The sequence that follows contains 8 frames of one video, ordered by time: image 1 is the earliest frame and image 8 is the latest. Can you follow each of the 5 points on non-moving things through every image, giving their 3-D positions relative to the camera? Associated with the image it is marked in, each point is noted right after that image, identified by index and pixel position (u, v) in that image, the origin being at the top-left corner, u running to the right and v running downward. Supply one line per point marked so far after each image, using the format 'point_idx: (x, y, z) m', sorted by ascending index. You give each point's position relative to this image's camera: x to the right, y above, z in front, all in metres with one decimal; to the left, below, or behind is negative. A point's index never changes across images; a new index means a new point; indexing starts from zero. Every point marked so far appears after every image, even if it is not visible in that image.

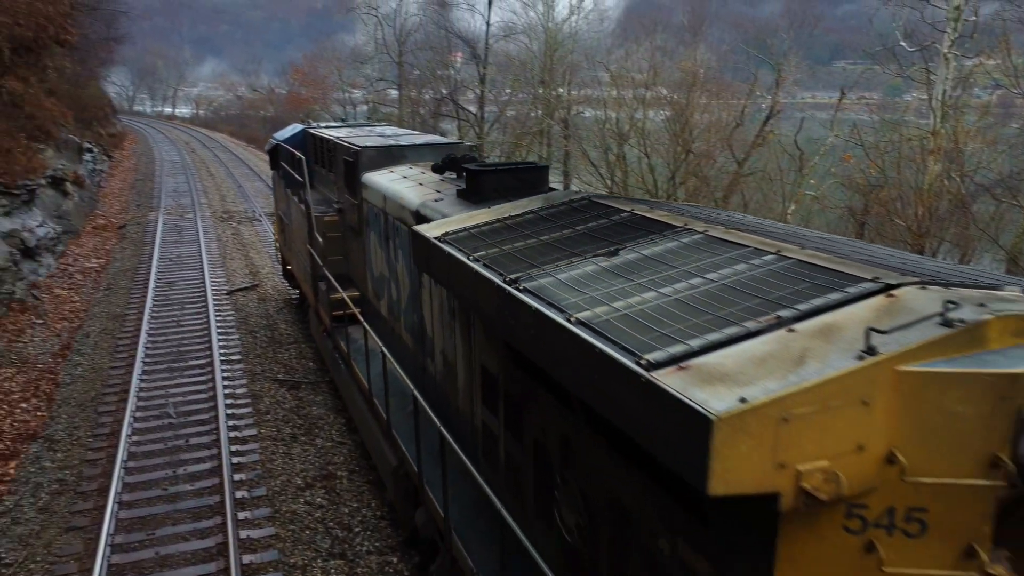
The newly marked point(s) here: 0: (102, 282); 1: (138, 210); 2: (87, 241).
0: (-6.4, +0.1, +12.2) m
1: (-9.1, +1.9, +19.1) m
2: (-8.1, +0.9, +15.0) m
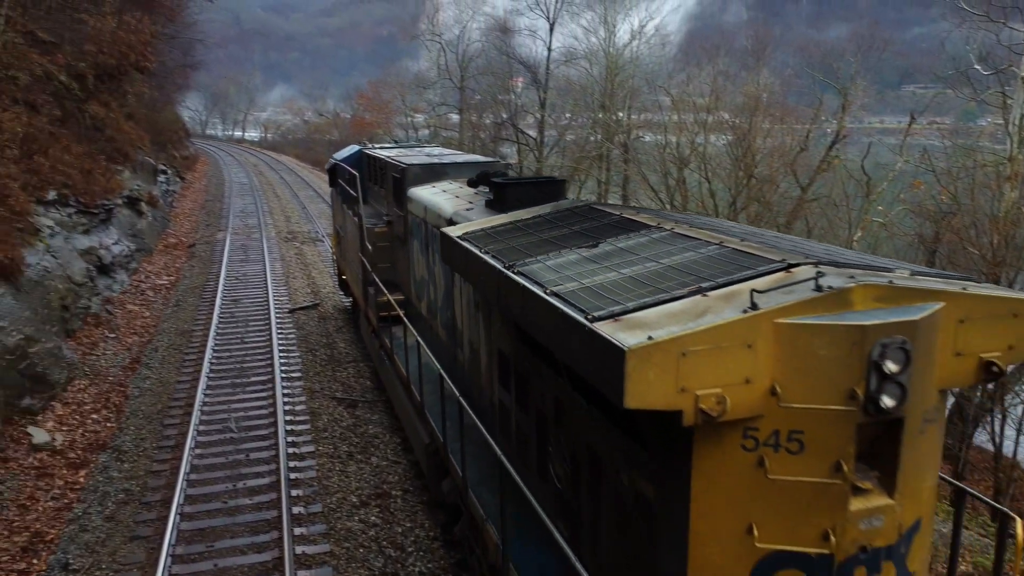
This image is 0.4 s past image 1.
0: (-5.5, -0.2, +12.6) m
1: (-7.6, +1.4, +19.8) m
2: (-6.9, +0.6, +15.5) m
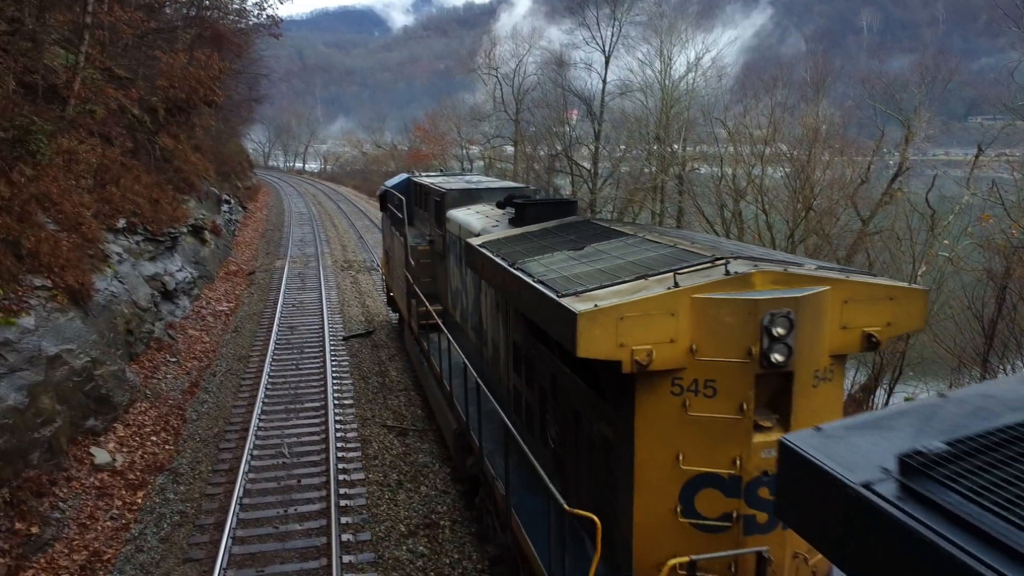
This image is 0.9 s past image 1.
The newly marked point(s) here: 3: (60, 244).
0: (-4.6, -0.6, +12.9) m
1: (-6.3, +0.8, +20.3) m
2: (-5.9, 0.0, +15.9) m
3: (-4.9, +0.5, +8.6) m
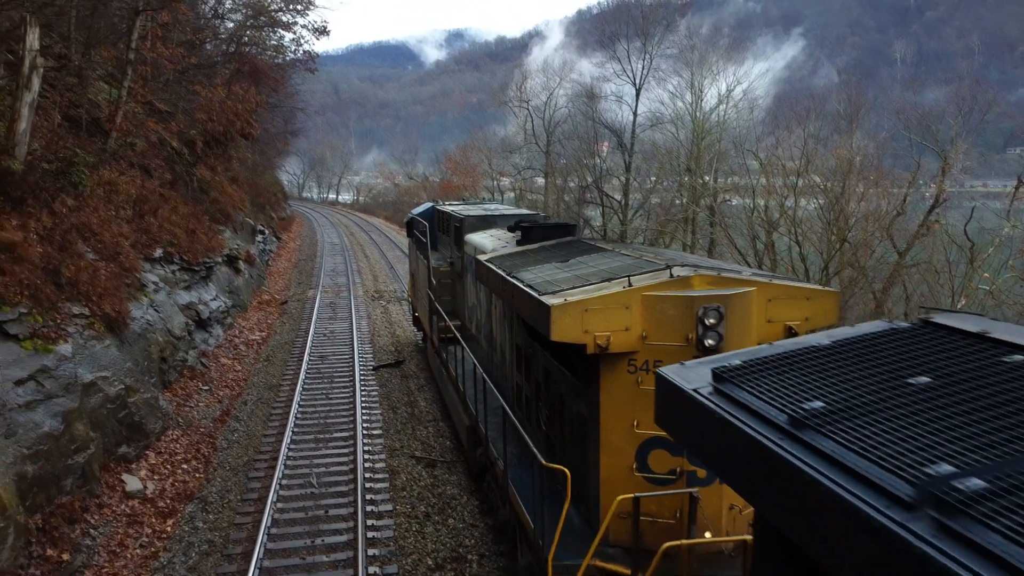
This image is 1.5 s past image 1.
0: (-4.1, -1.1, +13.0) m
1: (-5.5, 0.0, +20.5) m
2: (-5.3, -0.6, +16.1) m
3: (-4.6, +0.2, +8.7) m
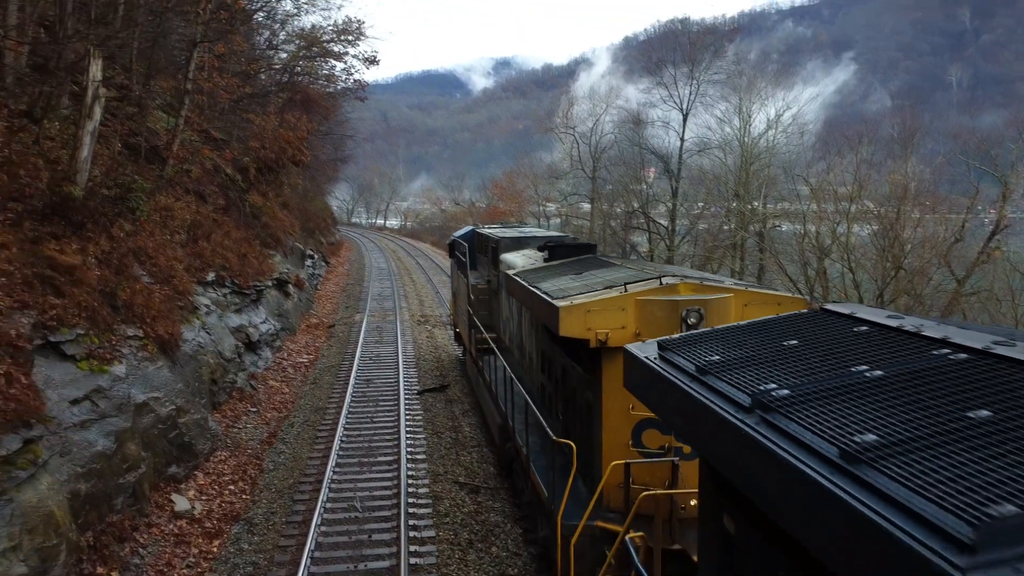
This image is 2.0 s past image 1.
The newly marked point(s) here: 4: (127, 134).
0: (-3.4, -1.5, +13.2) m
1: (-4.4, -0.6, +20.7) m
2: (-4.4, -1.0, +16.3) m
3: (-4.1, -0.1, +8.9) m
4: (-6.5, +2.6, +13.4) m
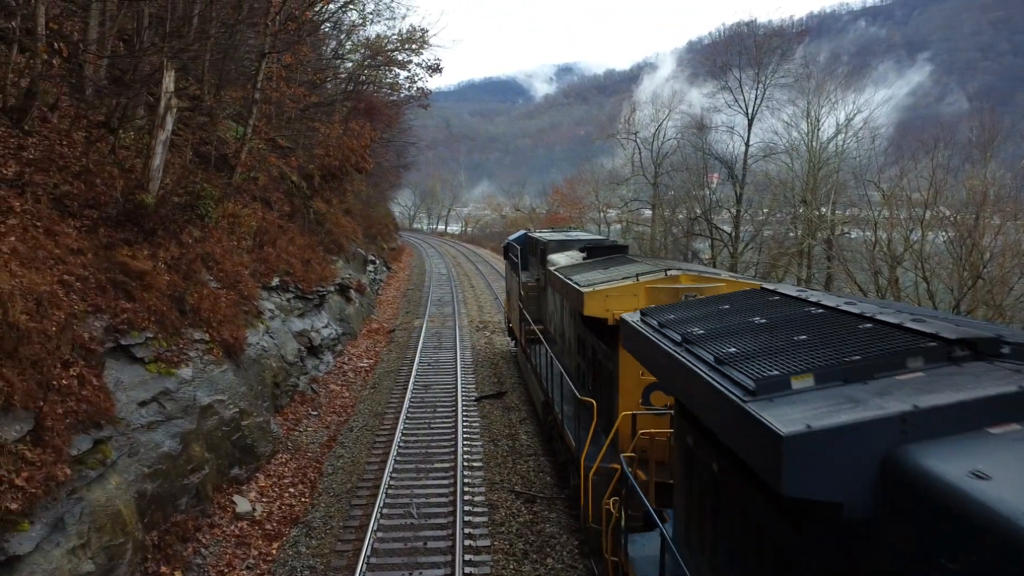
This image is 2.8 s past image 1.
0: (-2.4, -1.6, +13.3) m
1: (-2.8, -0.8, +20.9) m
2: (-3.1, -1.2, +16.6) m
3: (-3.4, -0.1, +9.2) m
4: (-5.5, +2.5, +13.8) m
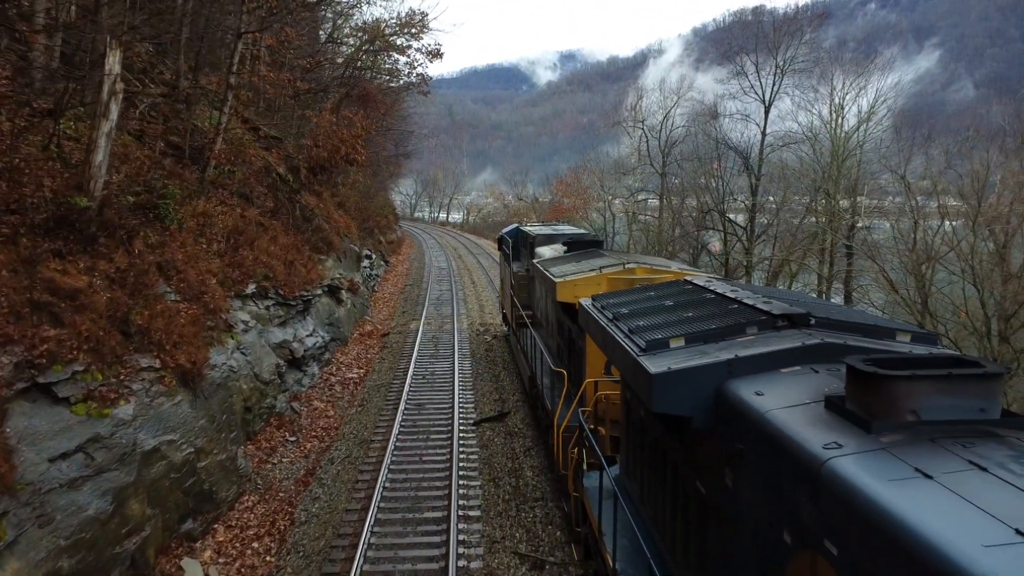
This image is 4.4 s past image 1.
0: (-2.4, -1.7, +12.1) m
1: (-2.7, -0.7, +19.7) m
2: (-3.1, -1.2, +15.3) m
3: (-3.4, -0.3, +7.9) m
4: (-5.4, +2.5, +12.5) m
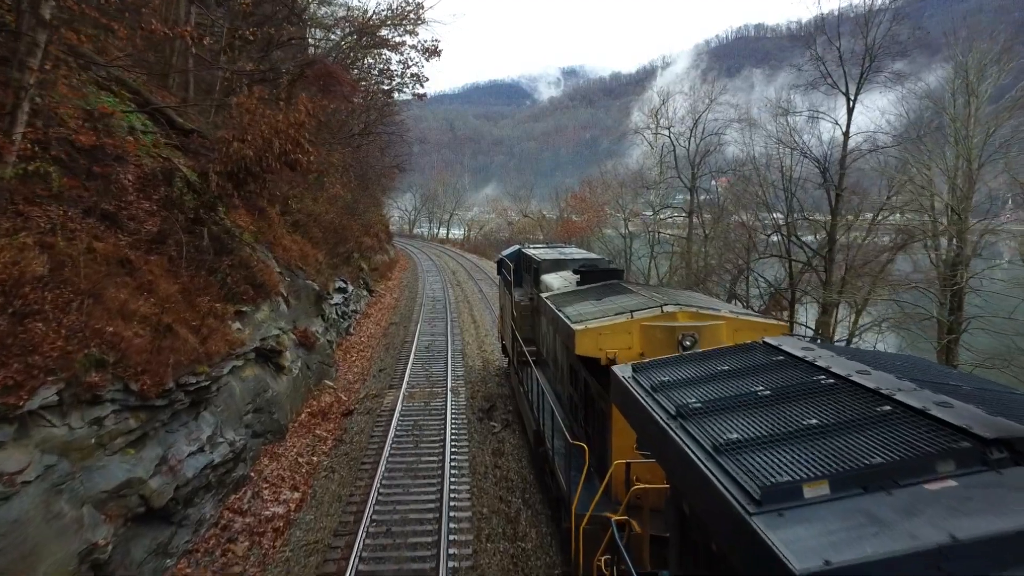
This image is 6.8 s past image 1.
0: (-2.1, -2.5, +6.8) m
1: (-2.4, -1.7, +14.4) m
2: (-2.8, -2.0, +10.1) m
3: (-3.1, -1.0, +2.7) m
4: (-5.2, +1.7, +7.3) m
